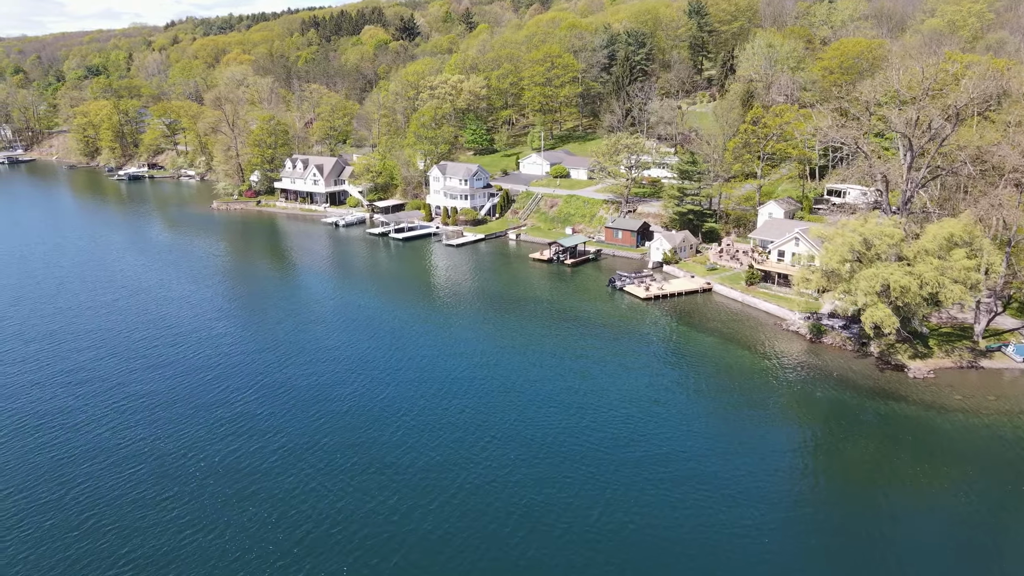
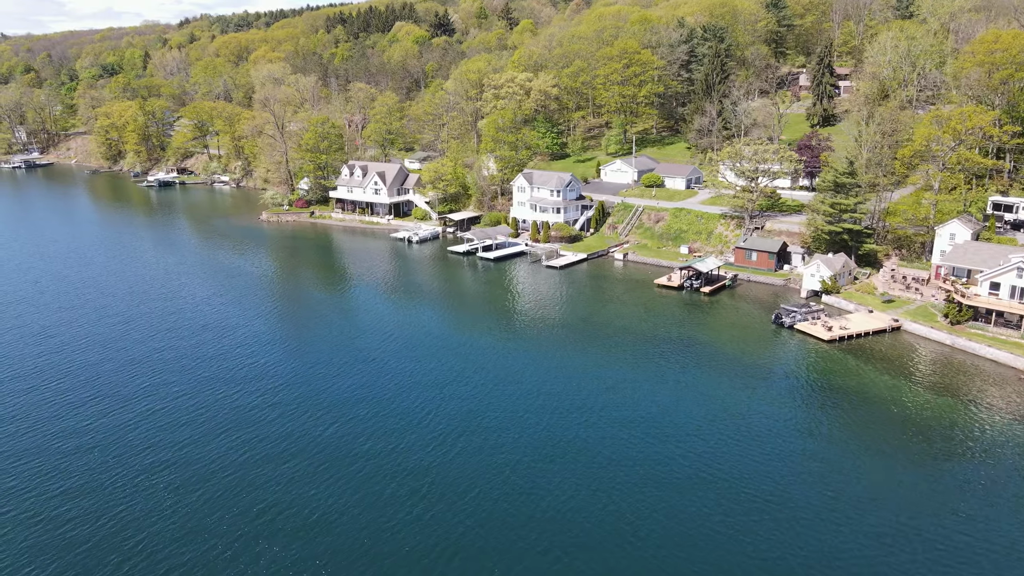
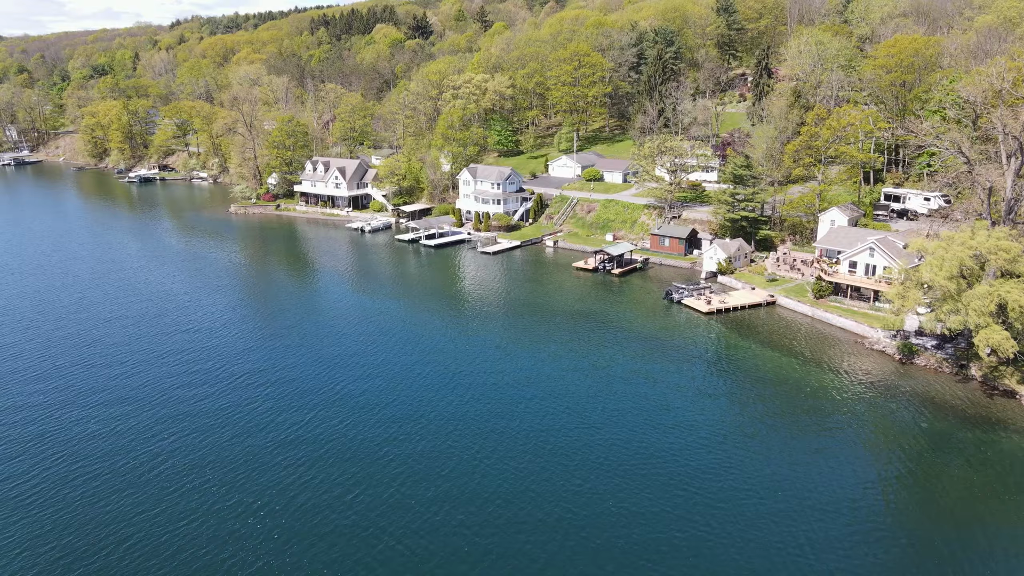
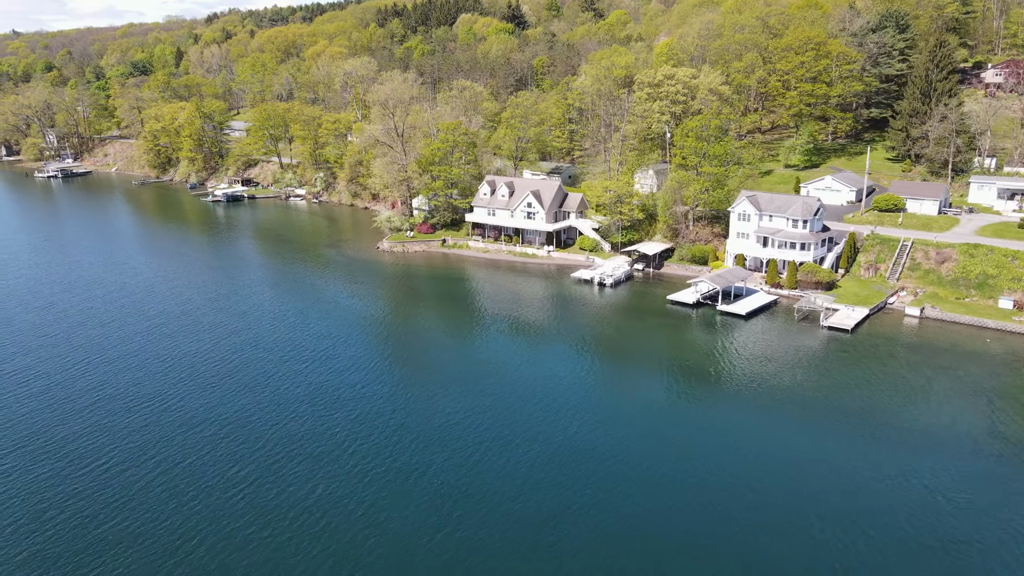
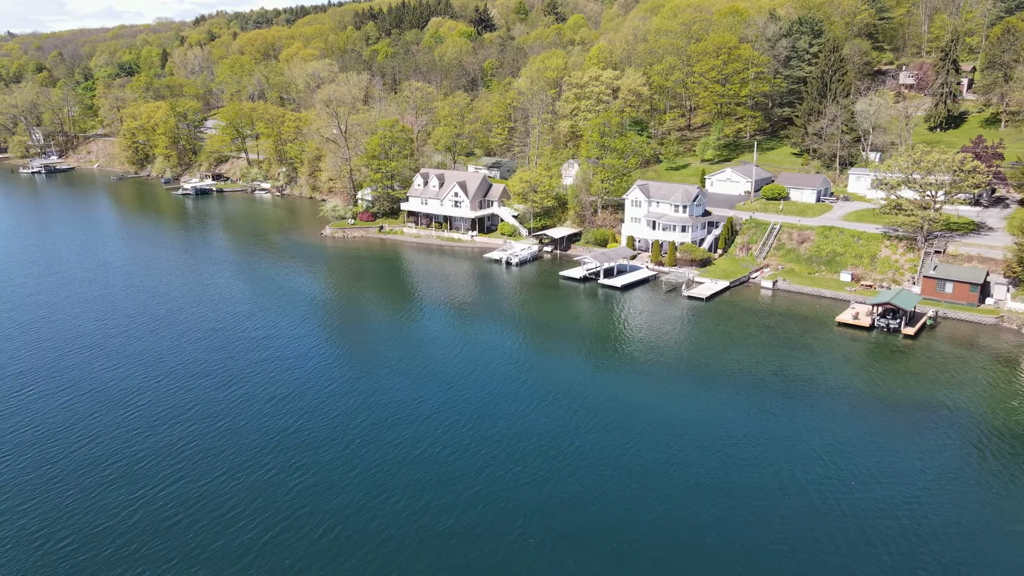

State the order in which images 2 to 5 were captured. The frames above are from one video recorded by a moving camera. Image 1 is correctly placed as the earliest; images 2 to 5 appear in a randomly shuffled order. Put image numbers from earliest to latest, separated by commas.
3, 2, 5, 4
